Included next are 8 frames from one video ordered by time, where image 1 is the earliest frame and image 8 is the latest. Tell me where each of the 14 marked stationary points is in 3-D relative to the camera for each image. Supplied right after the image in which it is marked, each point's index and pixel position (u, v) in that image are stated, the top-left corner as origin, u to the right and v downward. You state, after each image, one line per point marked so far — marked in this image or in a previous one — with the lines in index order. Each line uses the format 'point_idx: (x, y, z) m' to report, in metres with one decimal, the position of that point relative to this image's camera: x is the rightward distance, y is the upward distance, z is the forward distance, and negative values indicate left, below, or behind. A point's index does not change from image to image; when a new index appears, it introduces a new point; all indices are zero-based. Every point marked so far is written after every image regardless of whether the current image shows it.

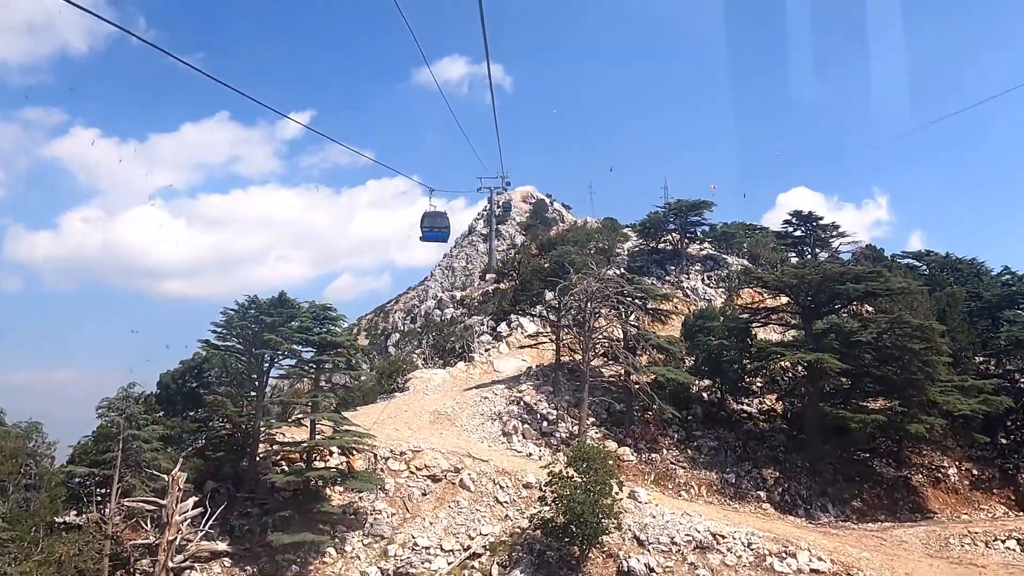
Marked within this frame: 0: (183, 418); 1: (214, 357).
0: (-8.6, -3.4, +19.6) m
1: (-7.7, -1.8, +19.5) m
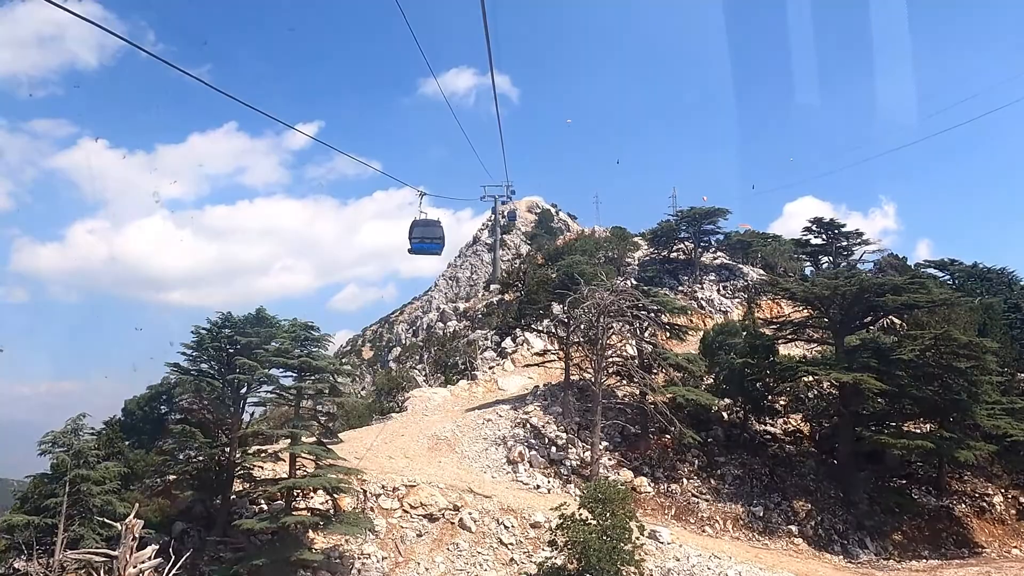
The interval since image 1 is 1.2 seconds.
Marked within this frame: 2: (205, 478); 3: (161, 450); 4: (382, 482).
0: (-8.5, -3.8, +17.5) m
1: (-7.6, -2.2, +17.4) m
2: (-6.8, -4.2, +16.7) m
3: (-8.0, -3.7, +17.1) m
4: (-3.2, -4.8, +18.7) m
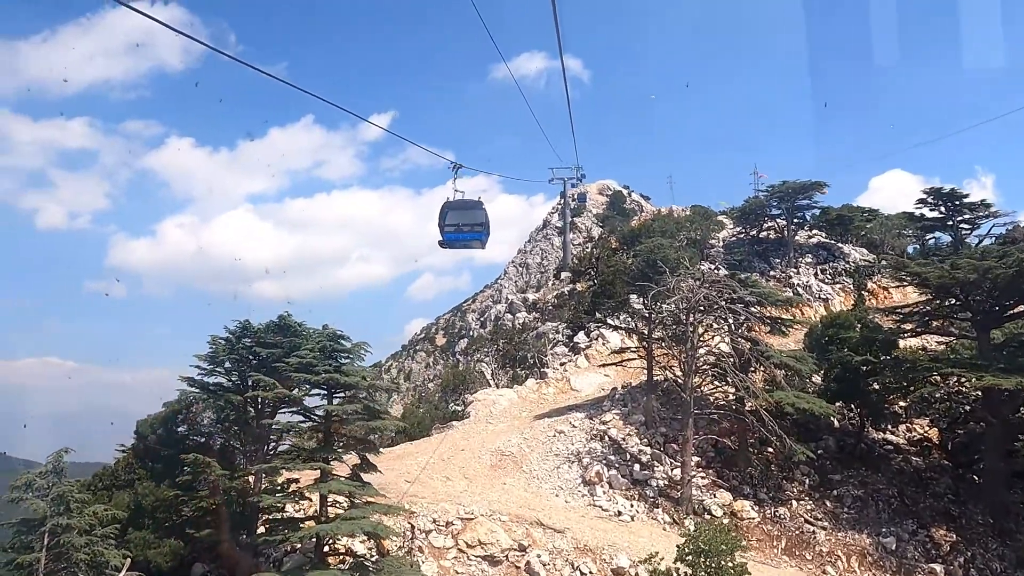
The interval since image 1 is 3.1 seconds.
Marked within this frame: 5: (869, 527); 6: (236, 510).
0: (-7.0, -3.9, +15.1) m
1: (-6.1, -2.2, +14.9) m
2: (-5.4, -4.2, +14.1) m
3: (-6.6, -3.8, +14.6) m
4: (-1.7, -4.8, +15.8) m
5: (+9.0, -6.0, +18.9) m
6: (-5.2, -4.1, +14.1) m
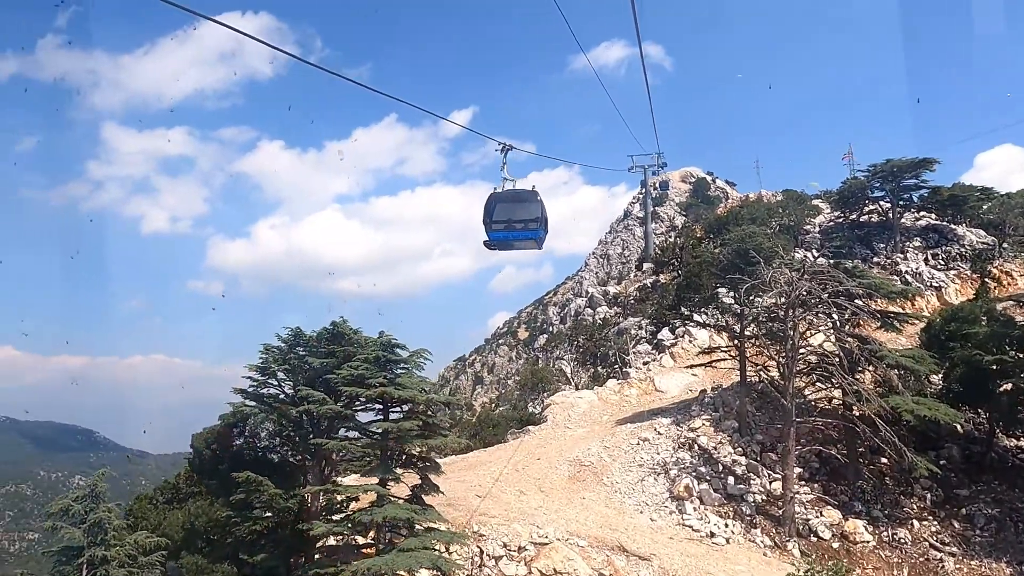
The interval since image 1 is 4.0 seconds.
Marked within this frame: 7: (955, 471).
0: (-5.5, -4.0, +14.2) m
1: (-4.8, -2.3, +14.0) m
2: (-4.1, -4.3, +13.1) m
3: (-5.2, -3.9, +13.8) m
4: (-0.1, -4.8, +14.4) m
5: (+10.8, -5.8, +16.4) m
6: (-3.9, -4.2, +13.1) m
7: (+11.4, -4.7, +19.4) m
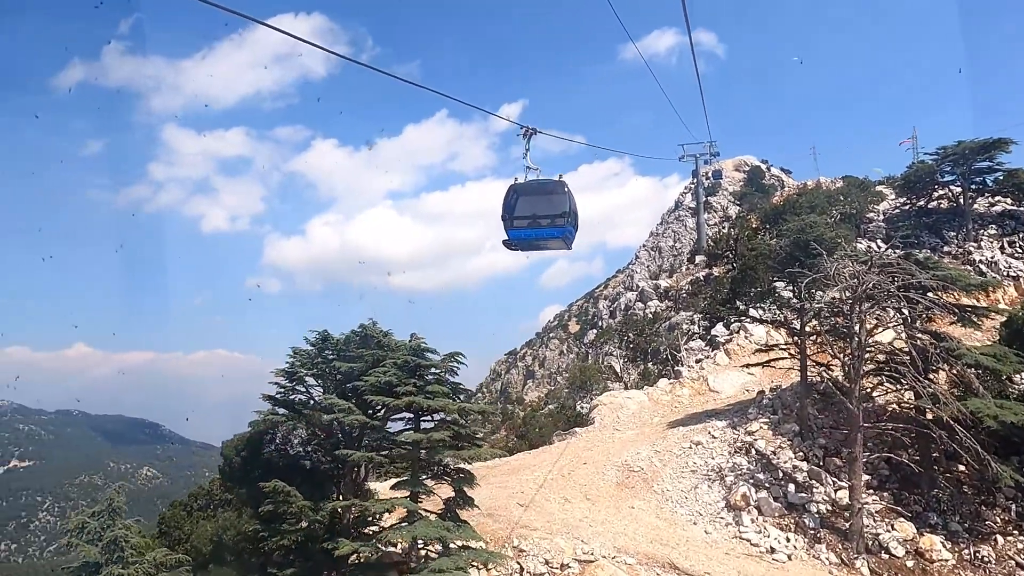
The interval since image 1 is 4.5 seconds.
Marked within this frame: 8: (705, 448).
0: (-4.8, -4.0, +13.7) m
1: (-4.0, -2.4, +13.4) m
2: (-3.4, -4.4, +12.5) m
3: (-4.5, -3.9, +13.2) m
4: (+0.6, -4.7, +13.5) m
5: (+11.7, -5.6, +14.7) m
6: (-3.2, -4.3, +12.4) m
7: (+12.5, -4.5, +17.7) m
8: (+5.0, -4.1, +19.4) m
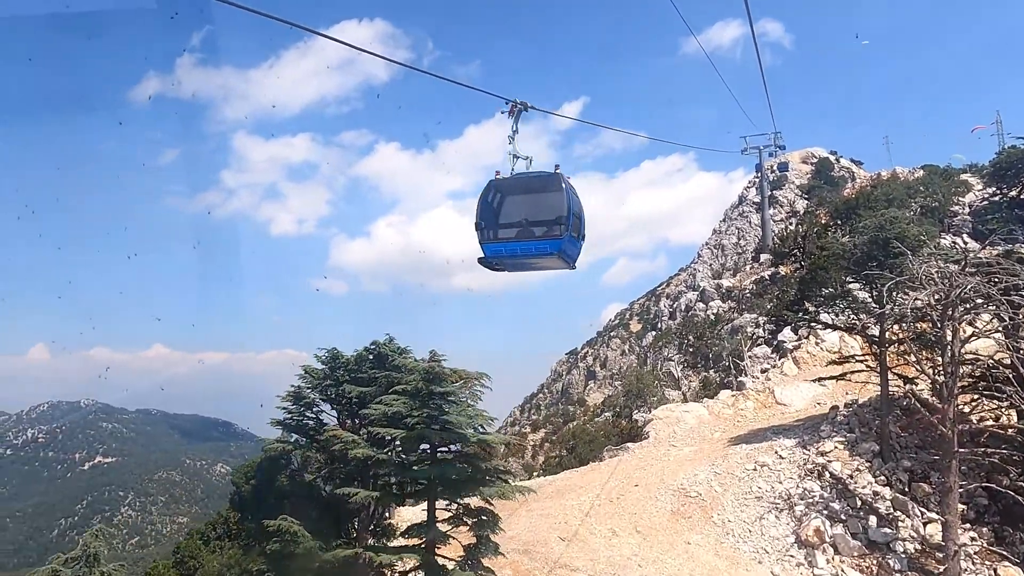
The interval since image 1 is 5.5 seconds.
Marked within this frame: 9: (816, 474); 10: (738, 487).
0: (-4.2, -4.2, +12.5) m
1: (-3.5, -2.6, +12.1) m
2: (-2.9, -4.6, +11.2) m
3: (-3.9, -4.1, +12.0) m
4: (+1.2, -4.9, +11.9) m
5: (+12.3, -5.6, +12.2) m
6: (-2.7, -4.5, +11.1) m
7: (+13.4, -4.5, +15.1) m
8: (+6.0, -4.2, +17.4) m
9: (+6.8, -4.1, +16.7) m
10: (+5.1, -4.5, +17.0) m
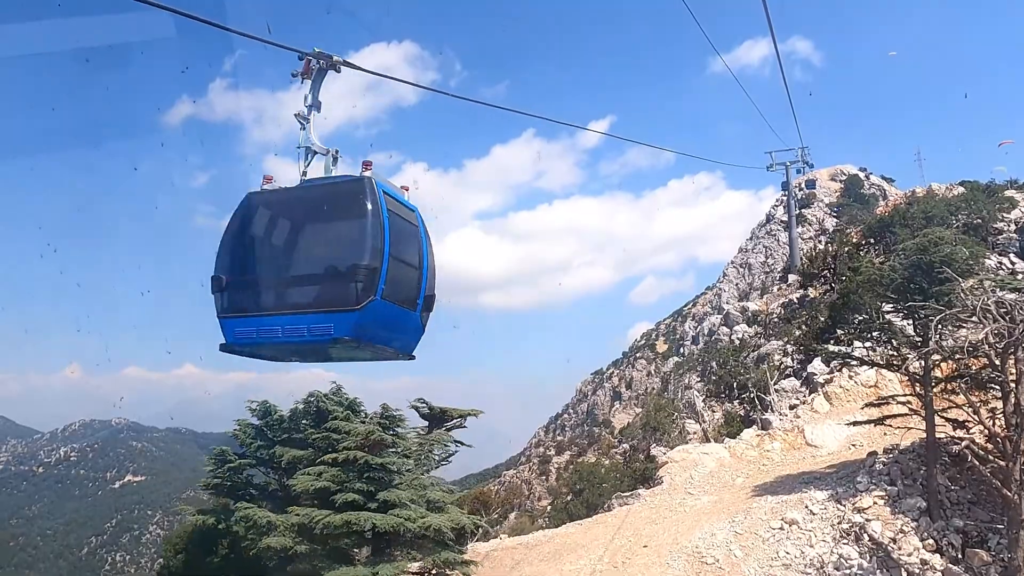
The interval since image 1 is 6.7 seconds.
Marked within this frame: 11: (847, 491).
0: (-4.5, -4.8, +10.6) m
1: (-3.9, -3.1, +10.2) m
2: (-3.3, -5.1, +9.2) m
3: (-4.3, -4.7, +10.1) m
4: (+0.8, -5.4, +9.8) m
5: (+11.9, -6.1, +9.7) m
6: (-3.1, -5.0, +9.1) m
7: (+13.1, -5.1, +12.5) m
8: (+5.8, -4.8, +15.2) m
9: (+6.5, -4.8, +14.4) m
10: (+4.9, -5.1, +14.7) m
11: (+7.2, -4.3, +16.1) m
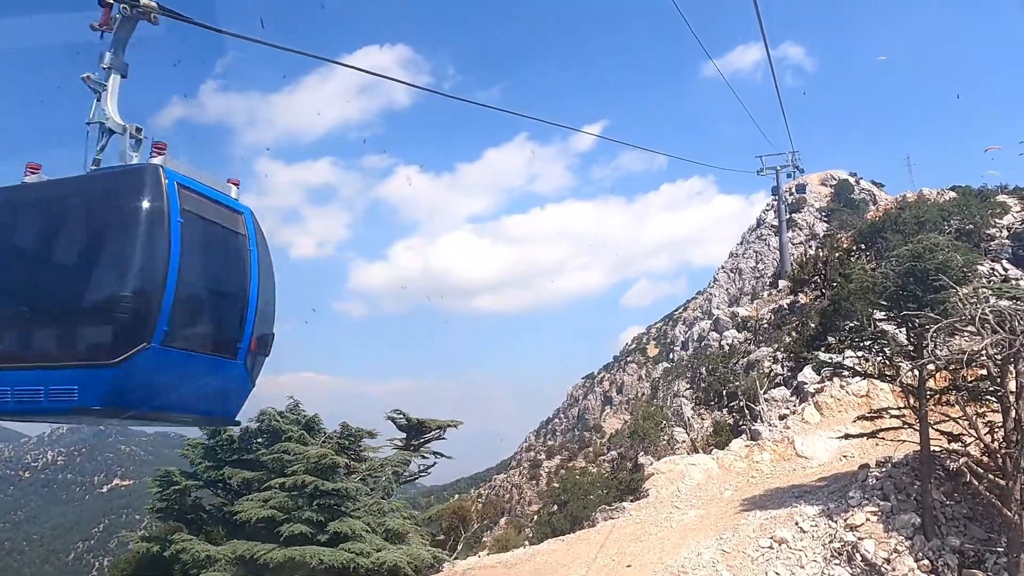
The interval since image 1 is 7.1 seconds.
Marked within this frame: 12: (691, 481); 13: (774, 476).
0: (-4.9, -4.9, +9.8) m
1: (-4.2, -3.2, +9.5) m
2: (-3.7, -5.2, +8.5) m
3: (-4.7, -4.8, +9.3) m
4: (+0.4, -5.5, +9.1) m
5: (+11.5, -6.3, +9.1) m
6: (-3.5, -5.1, +8.4) m
7: (+12.7, -5.3, +12.0) m
8: (+5.4, -5.0, +14.5) m
9: (+6.1, -4.9, +13.8) m
10: (+4.5, -5.3, +14.1) m
11: (+6.7, -4.5, +15.5) m
12: (+4.7, -5.0, +19.7) m
13: (+6.5, -4.7, +18.7) m
